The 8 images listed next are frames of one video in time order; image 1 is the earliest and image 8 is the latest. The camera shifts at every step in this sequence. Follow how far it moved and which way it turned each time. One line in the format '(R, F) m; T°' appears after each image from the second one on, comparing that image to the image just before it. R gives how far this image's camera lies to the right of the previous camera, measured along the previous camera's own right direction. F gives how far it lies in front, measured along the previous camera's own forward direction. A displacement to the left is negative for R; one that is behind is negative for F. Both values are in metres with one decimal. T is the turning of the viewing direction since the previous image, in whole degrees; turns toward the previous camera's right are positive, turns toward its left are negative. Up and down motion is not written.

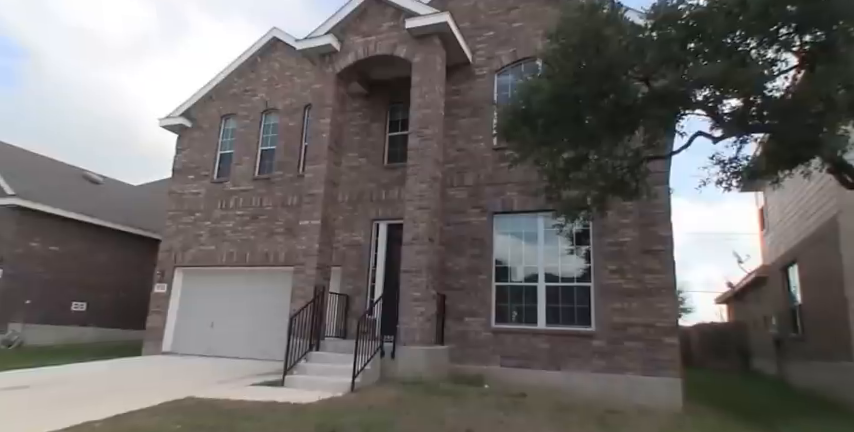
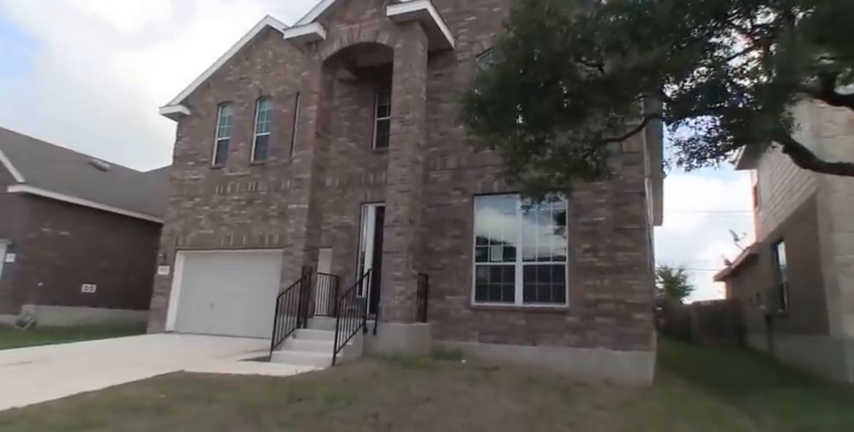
(+0.6, -0.3) m; -2°
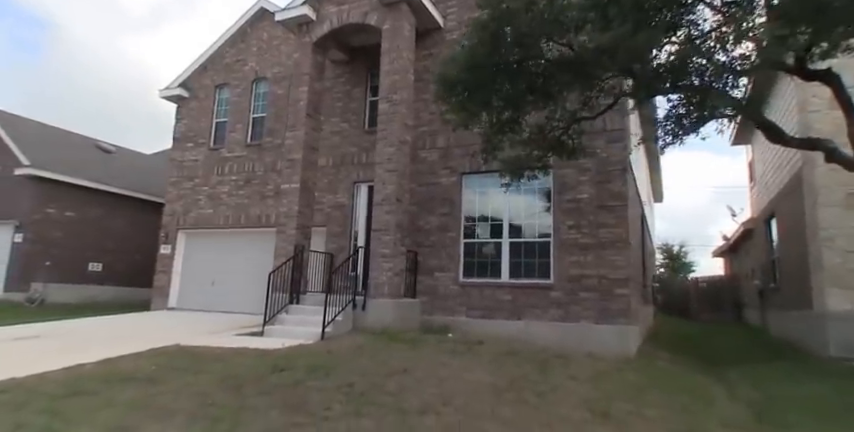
(+0.4, -0.1) m; -1°
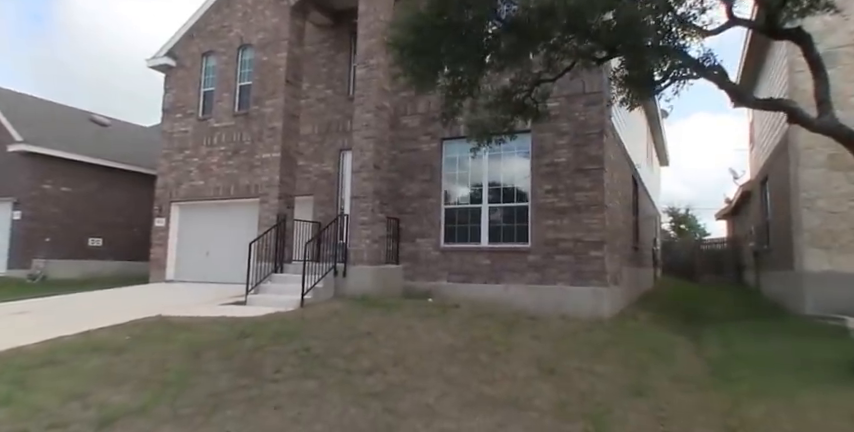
(+0.7, 0.0) m; -2°
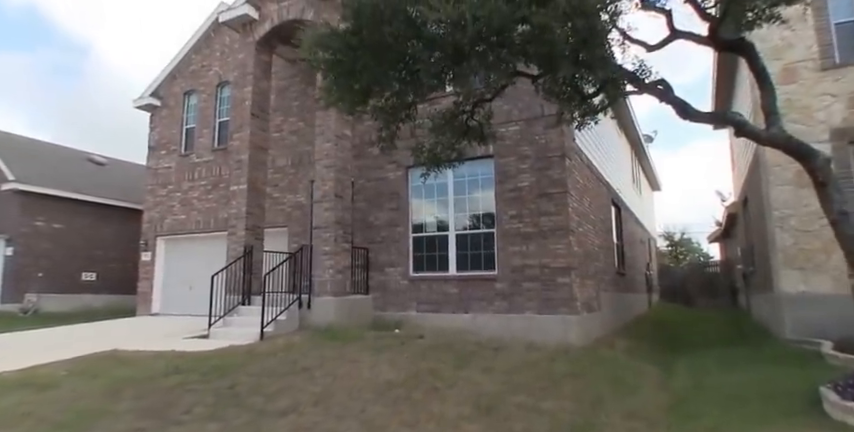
(+0.9, +0.2) m; -2°
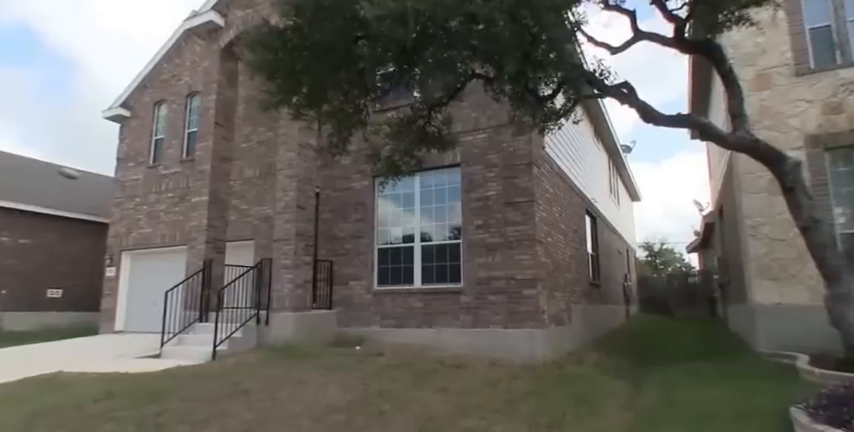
(+0.5, +0.3) m; +1°
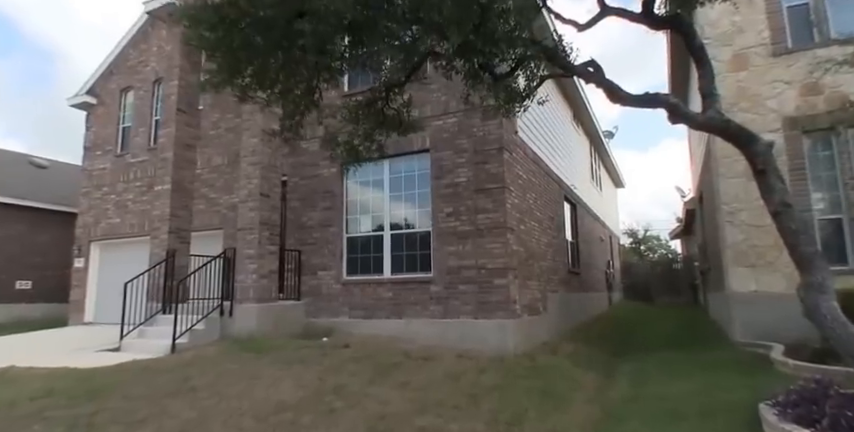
(+0.4, +0.3) m; +1°
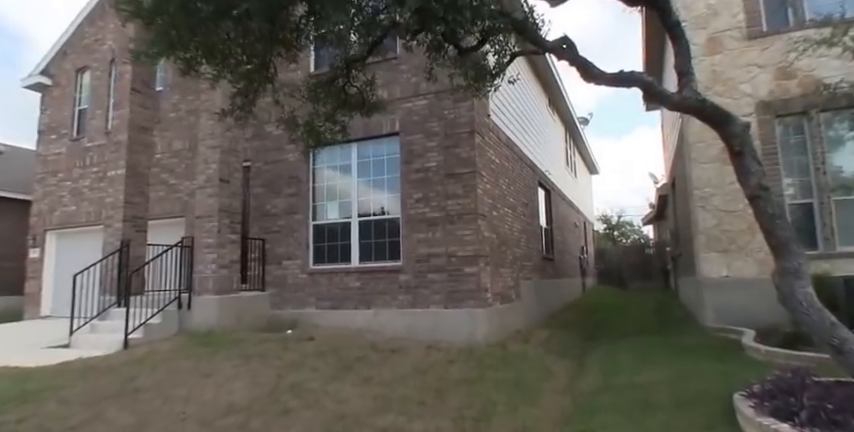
(+0.2, +0.3) m; +2°
